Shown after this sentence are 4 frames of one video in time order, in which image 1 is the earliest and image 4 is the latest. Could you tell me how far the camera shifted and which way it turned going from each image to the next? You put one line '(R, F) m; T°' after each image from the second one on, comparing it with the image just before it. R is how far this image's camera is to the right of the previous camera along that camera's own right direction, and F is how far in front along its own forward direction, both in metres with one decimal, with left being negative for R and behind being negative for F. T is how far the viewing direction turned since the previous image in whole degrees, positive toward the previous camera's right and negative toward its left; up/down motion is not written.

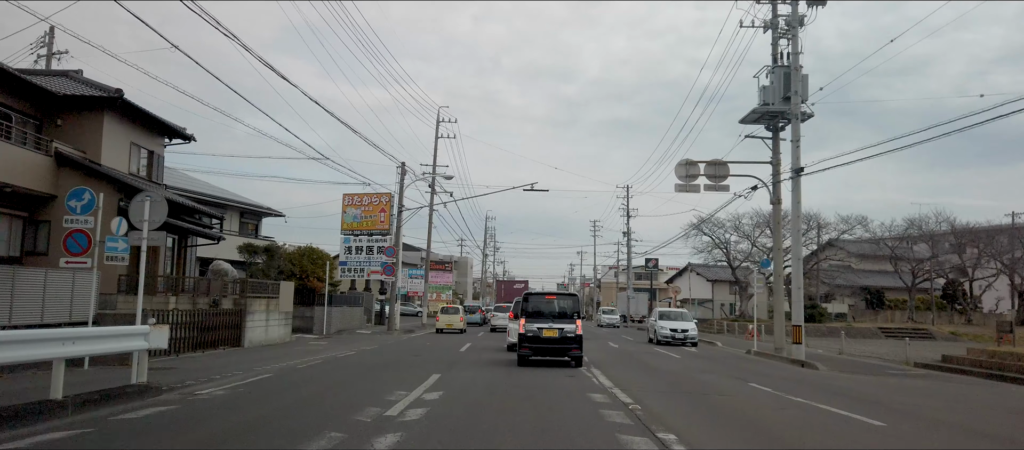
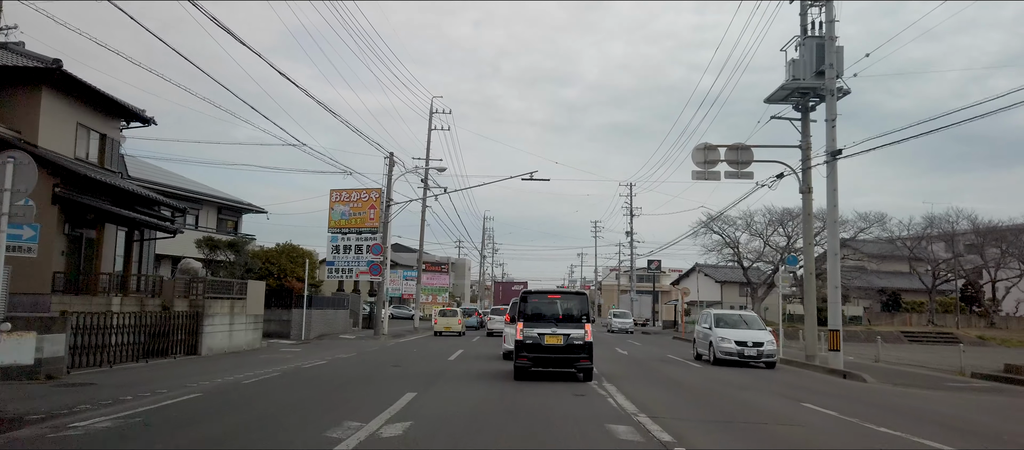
(+0.1, +2.7) m; 0°
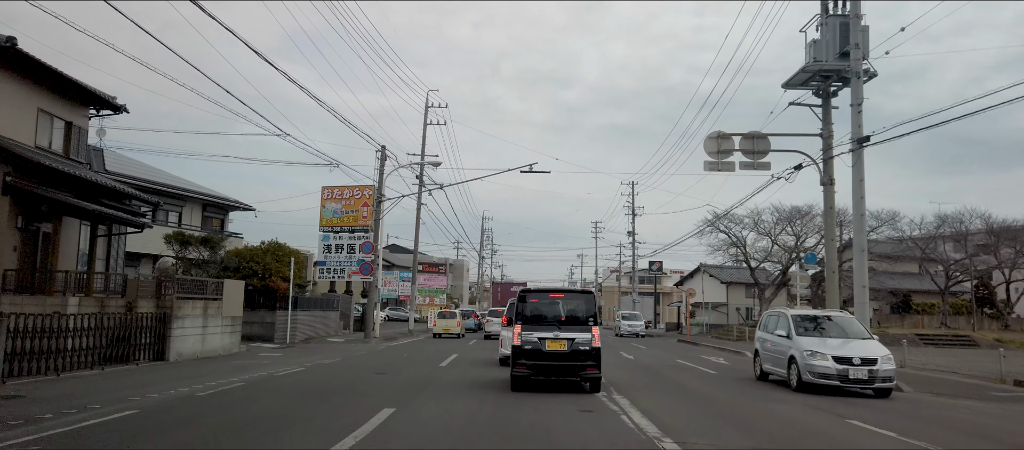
(+0.1, +1.6) m; 0°
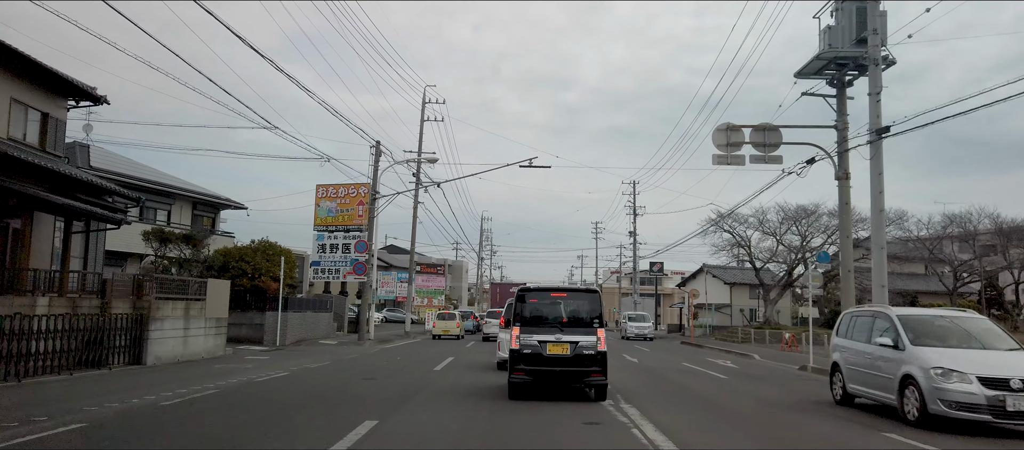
(0.0, +1.0) m; 0°
